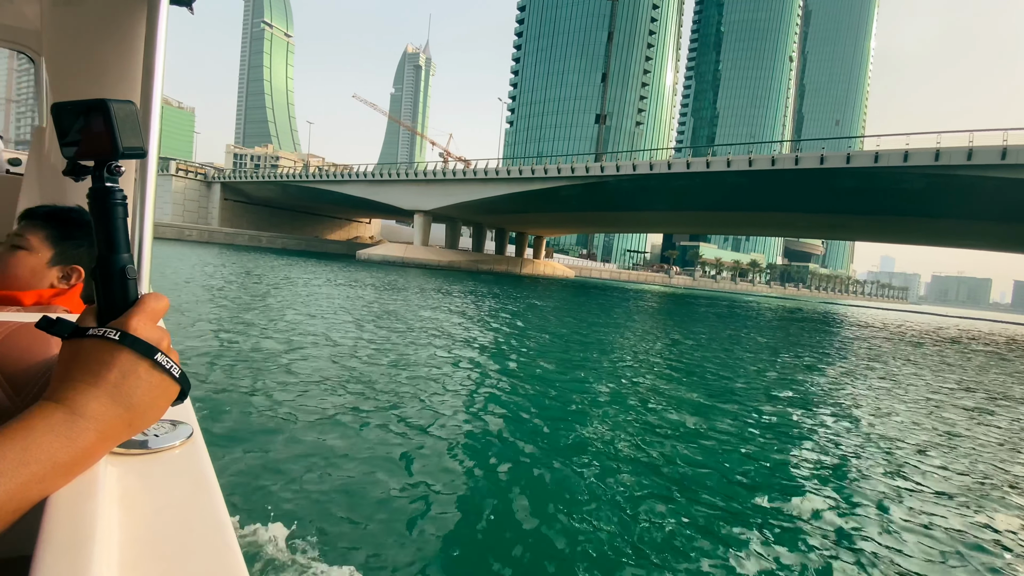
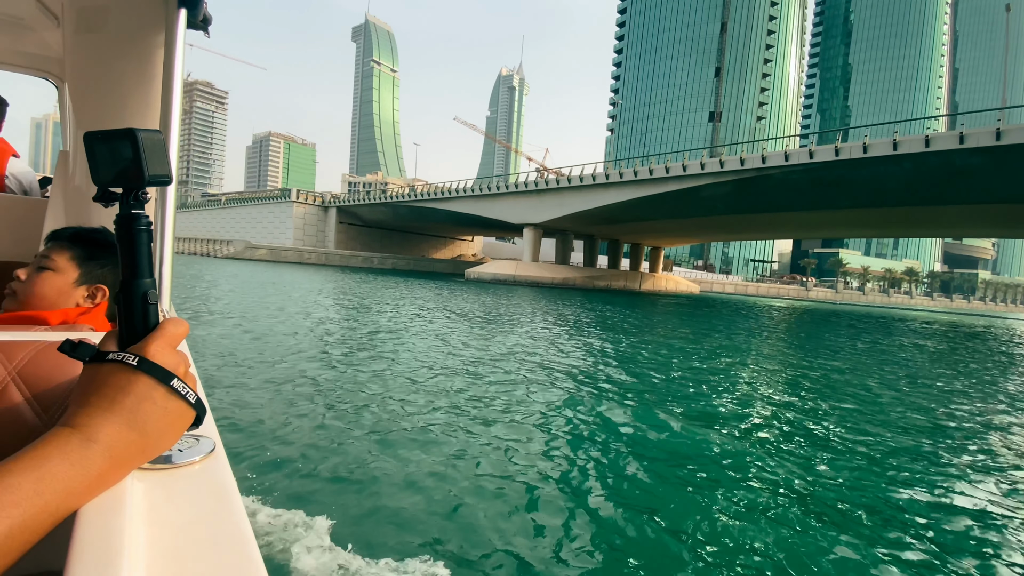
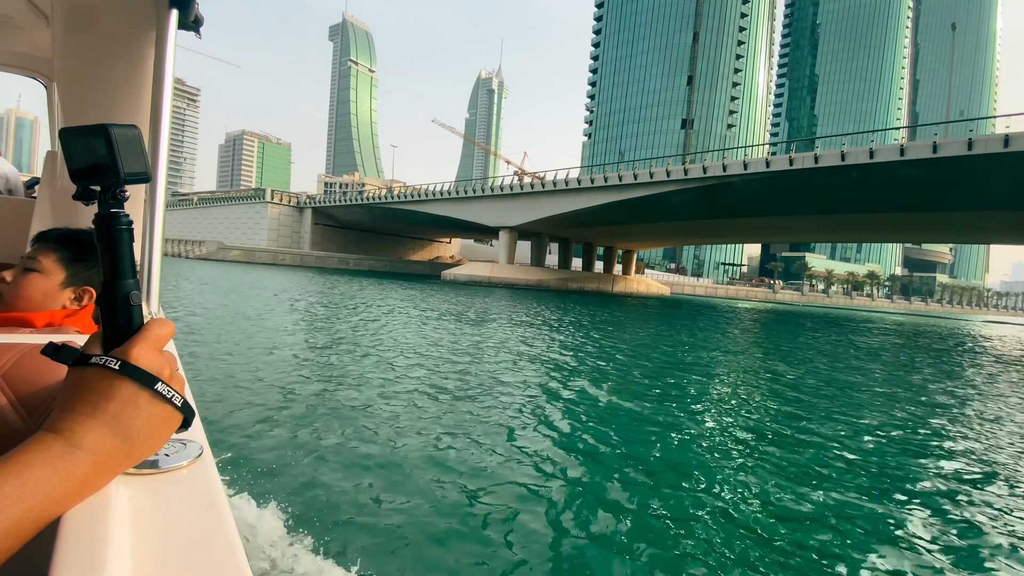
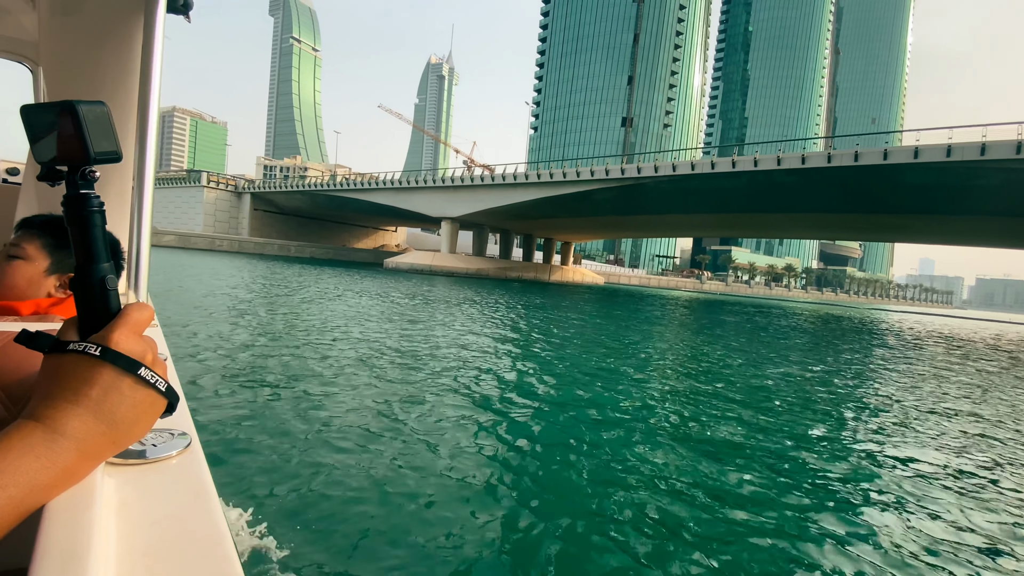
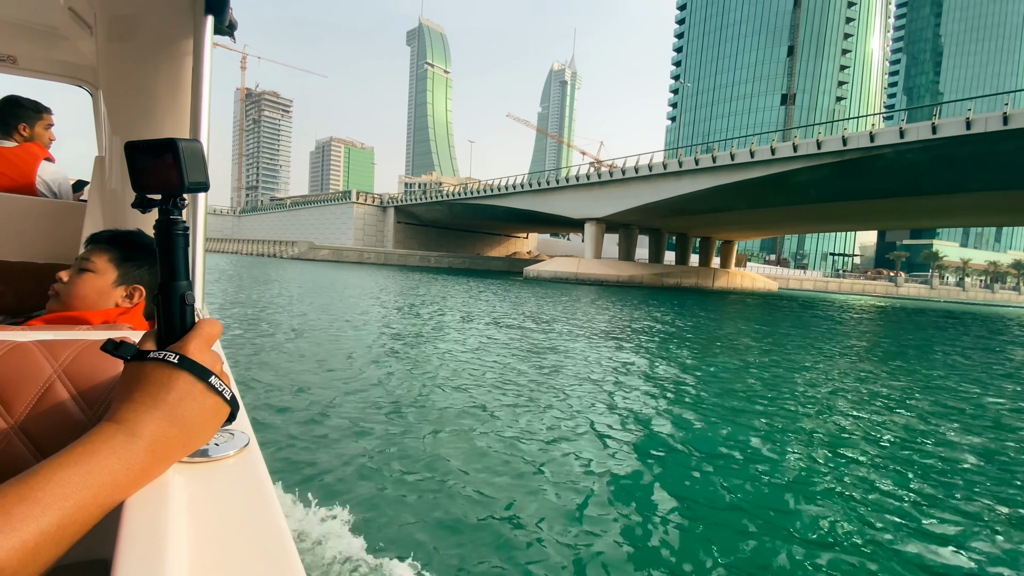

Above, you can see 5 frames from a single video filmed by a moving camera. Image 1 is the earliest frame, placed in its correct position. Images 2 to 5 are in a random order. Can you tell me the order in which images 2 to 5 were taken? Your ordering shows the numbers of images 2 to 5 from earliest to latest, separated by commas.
4, 3, 2, 5
